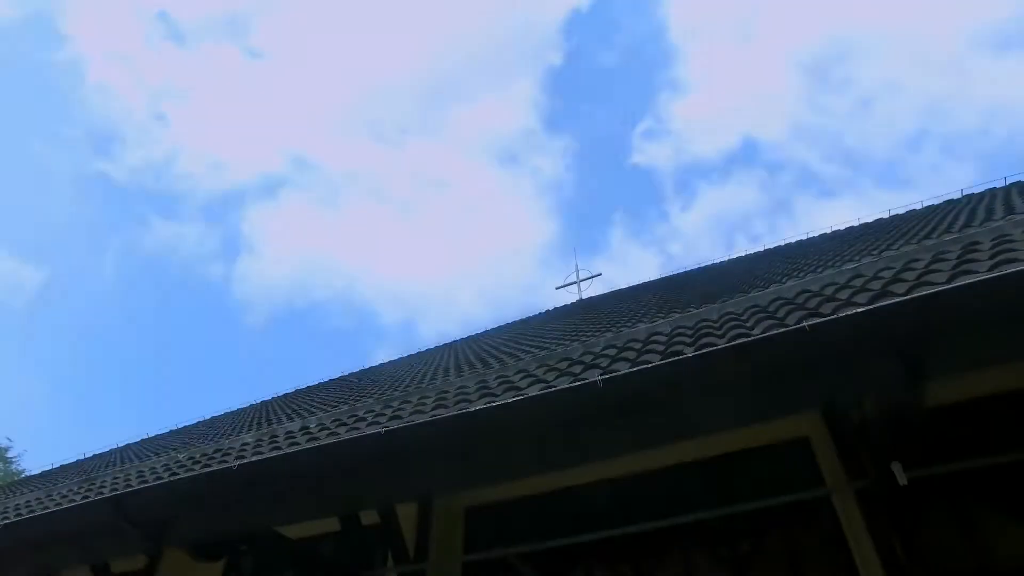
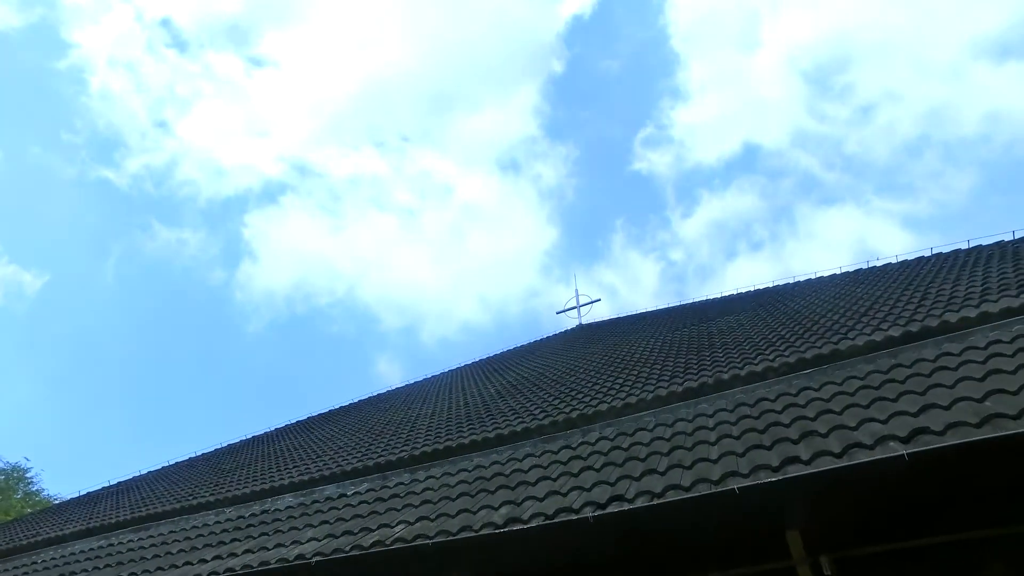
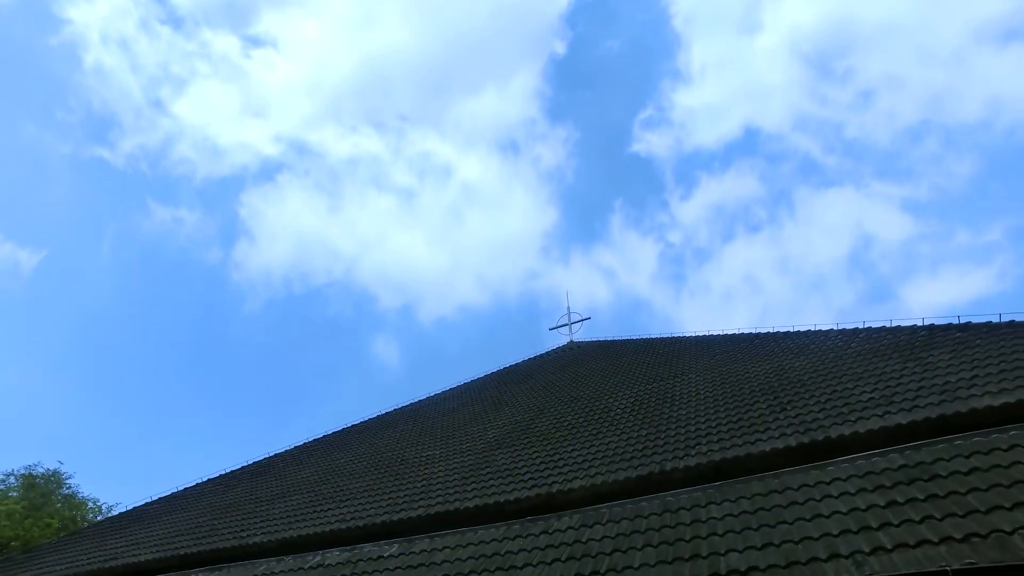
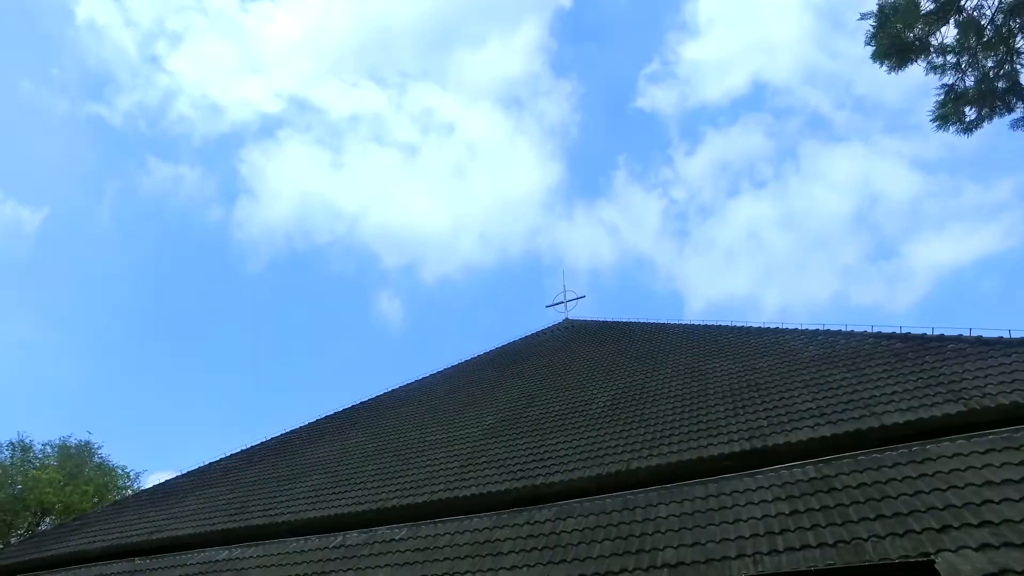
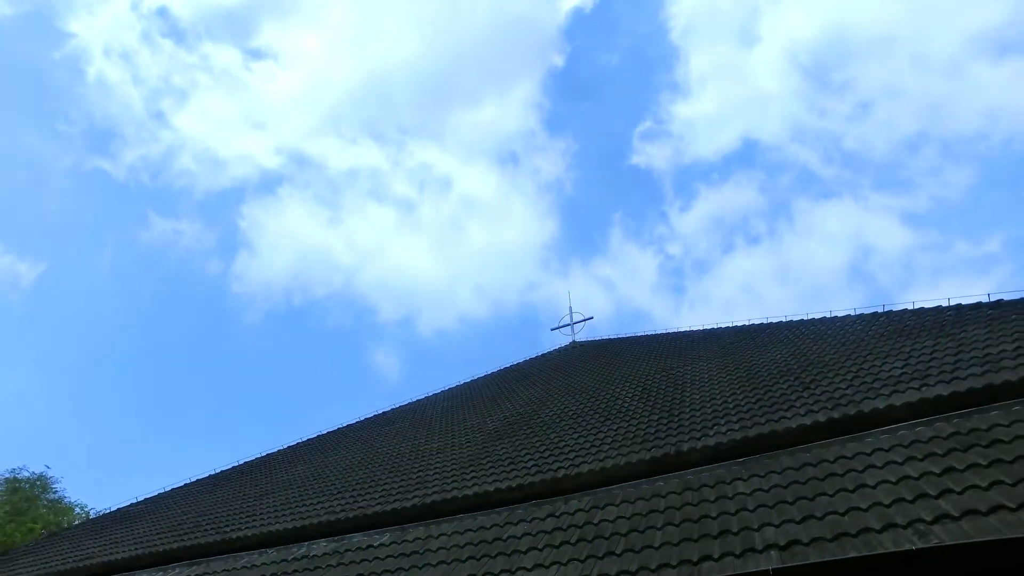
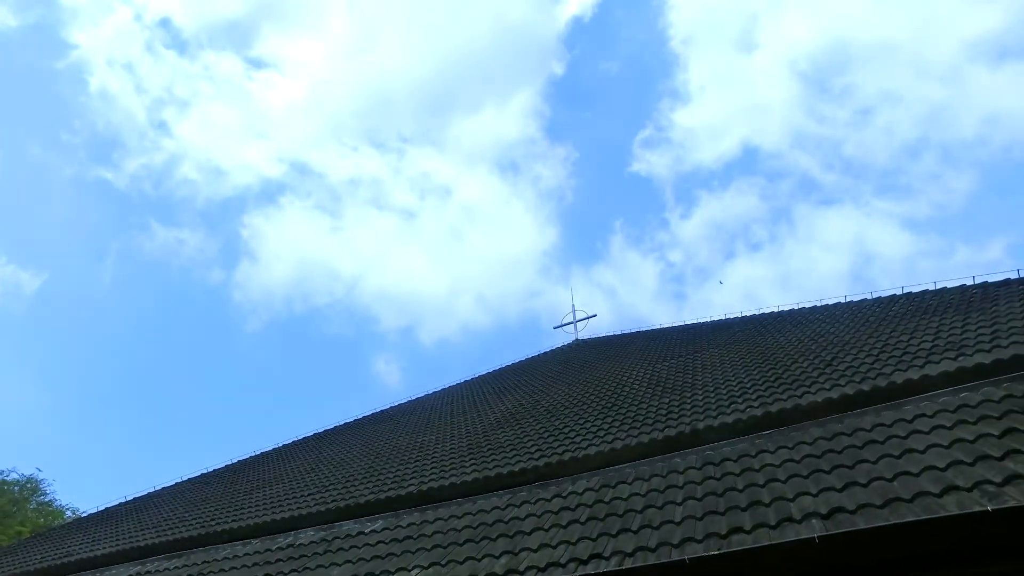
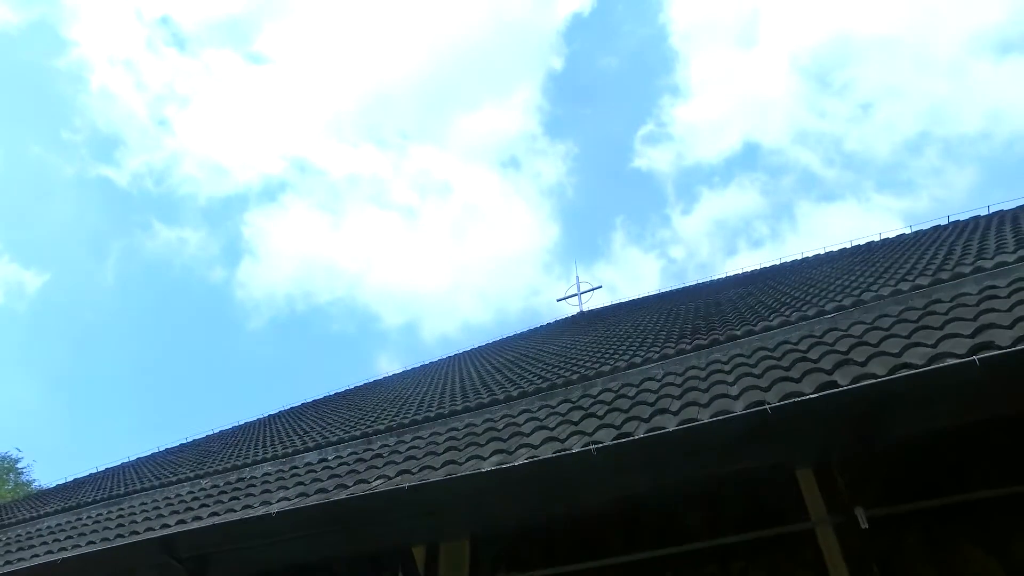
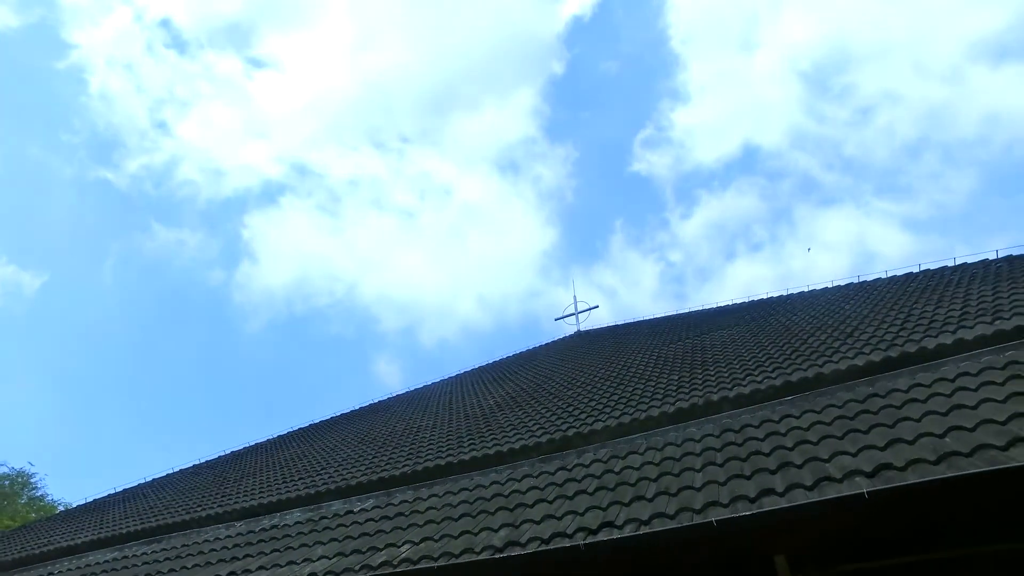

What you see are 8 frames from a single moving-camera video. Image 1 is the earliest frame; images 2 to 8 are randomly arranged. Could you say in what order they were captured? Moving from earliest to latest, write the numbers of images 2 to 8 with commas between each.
7, 2, 8, 6, 5, 3, 4
